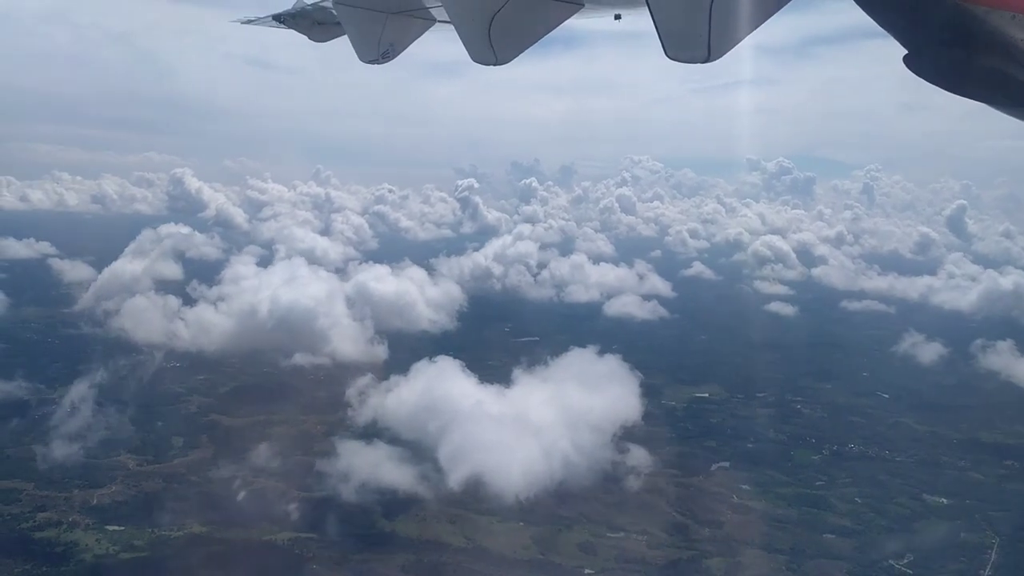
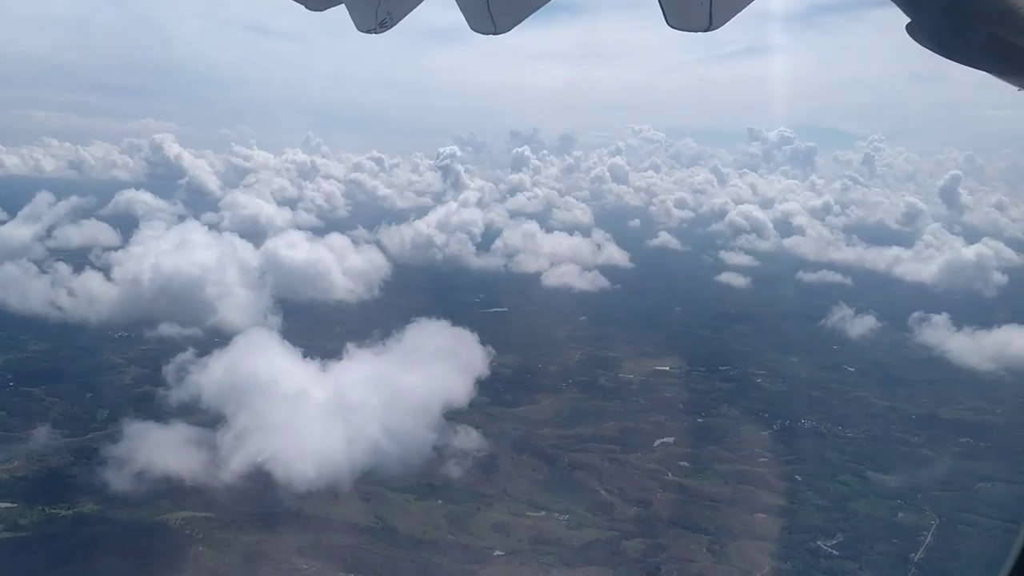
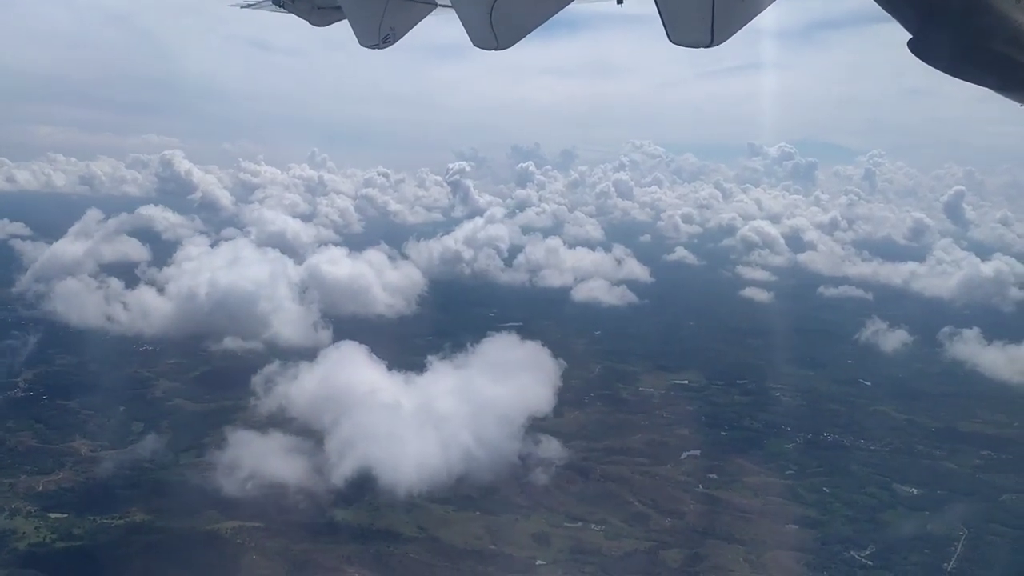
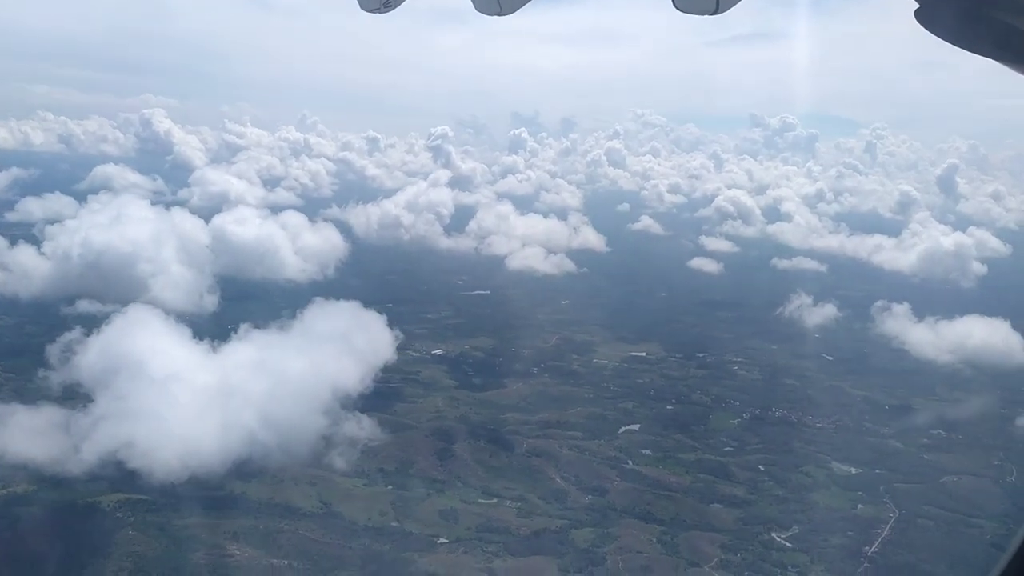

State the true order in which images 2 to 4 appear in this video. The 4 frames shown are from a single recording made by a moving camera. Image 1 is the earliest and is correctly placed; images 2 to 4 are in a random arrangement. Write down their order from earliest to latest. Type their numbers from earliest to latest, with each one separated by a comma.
3, 2, 4
